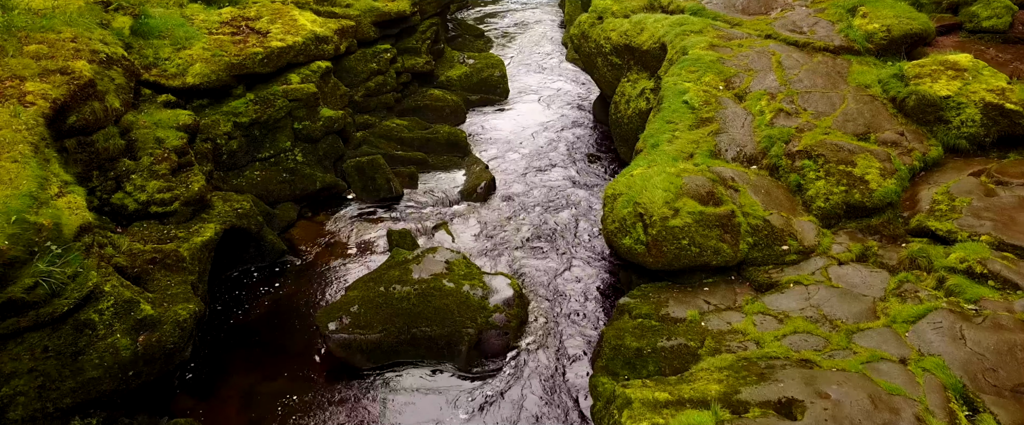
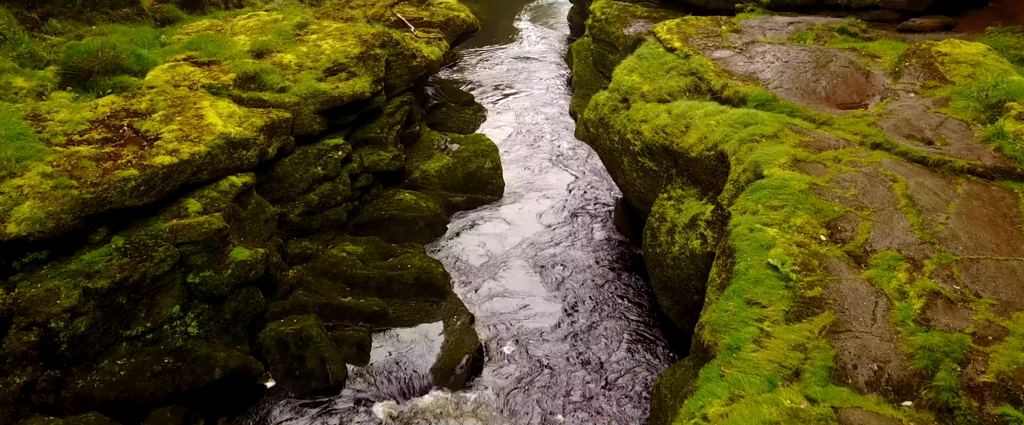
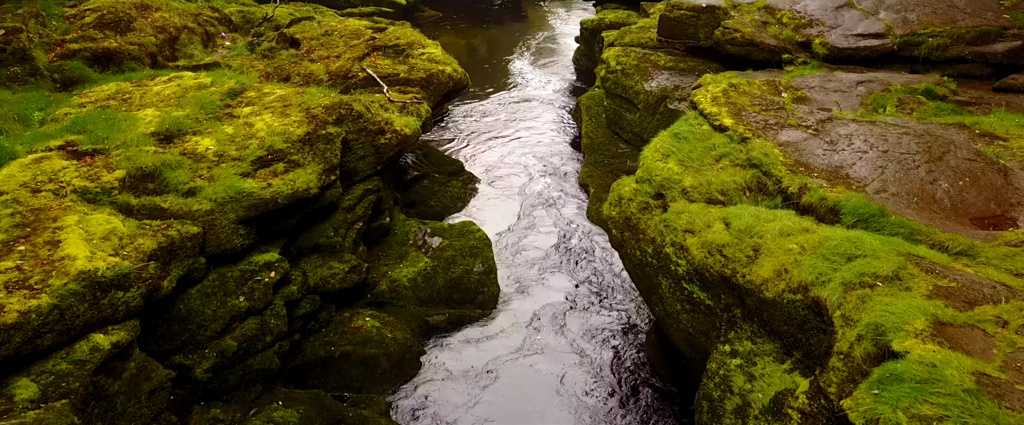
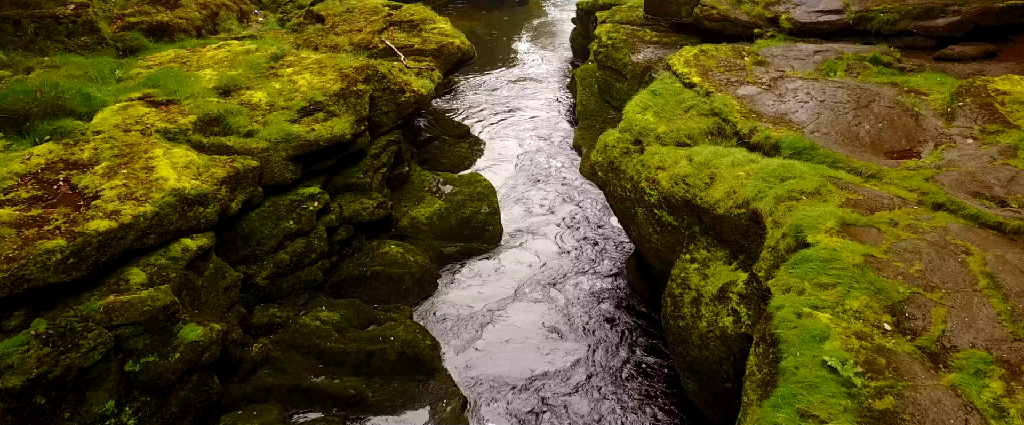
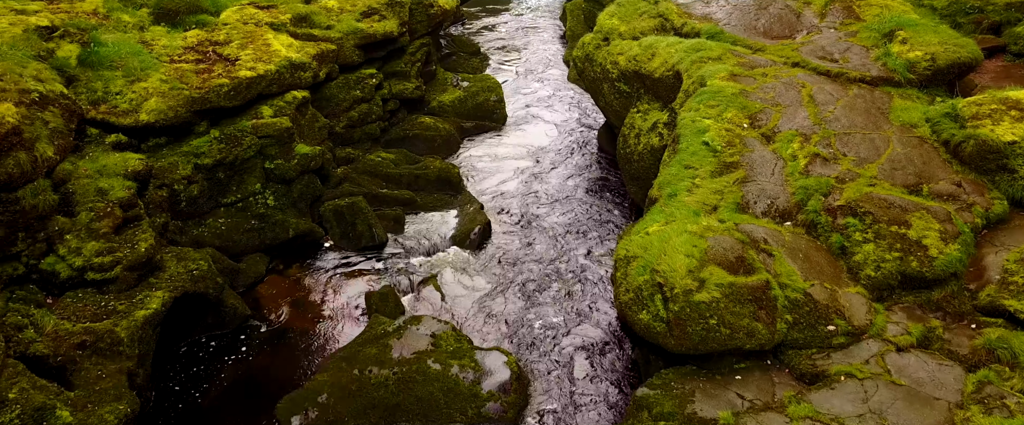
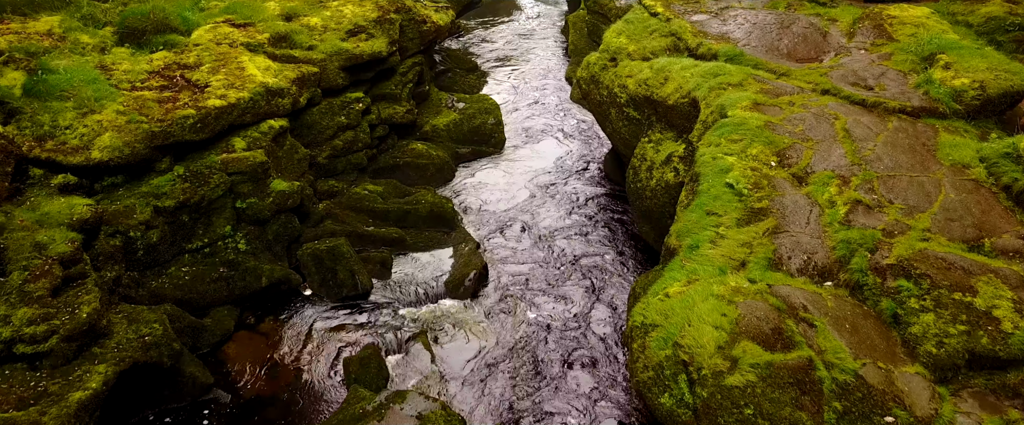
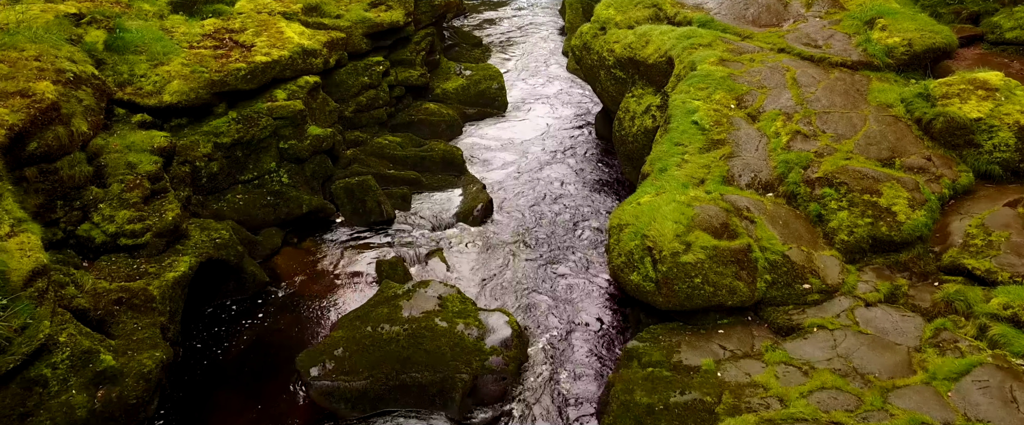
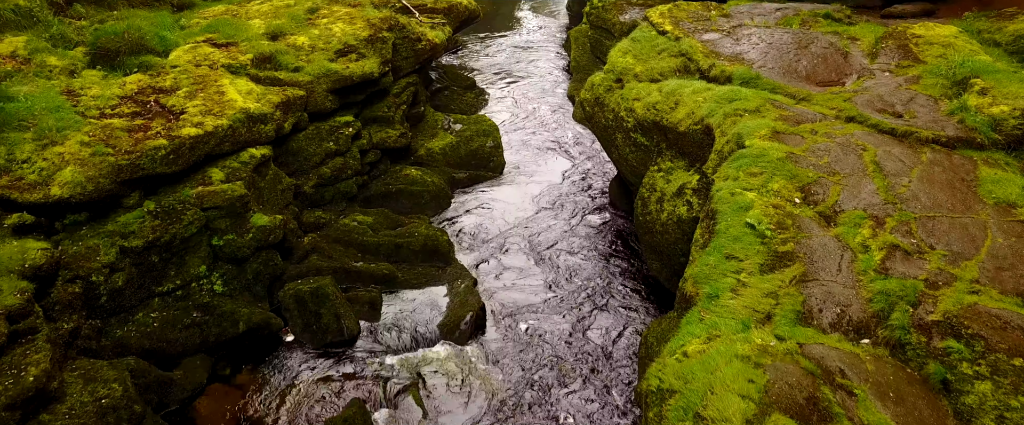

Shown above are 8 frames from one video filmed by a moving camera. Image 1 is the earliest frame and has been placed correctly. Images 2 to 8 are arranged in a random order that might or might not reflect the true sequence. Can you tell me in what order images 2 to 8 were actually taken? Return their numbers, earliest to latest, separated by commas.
7, 5, 6, 8, 2, 4, 3
